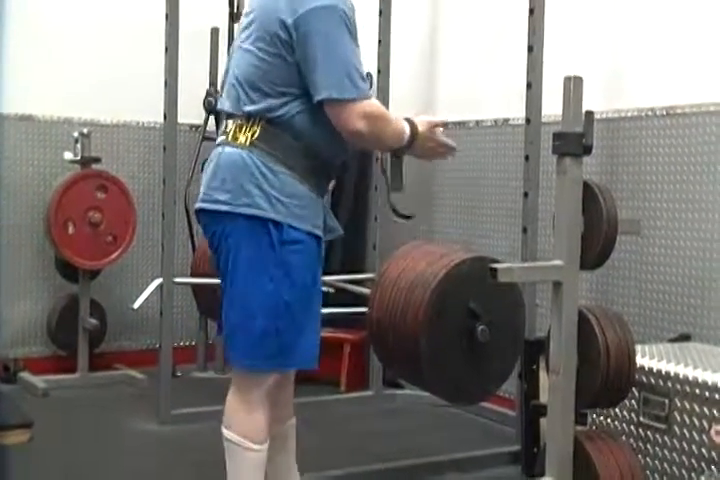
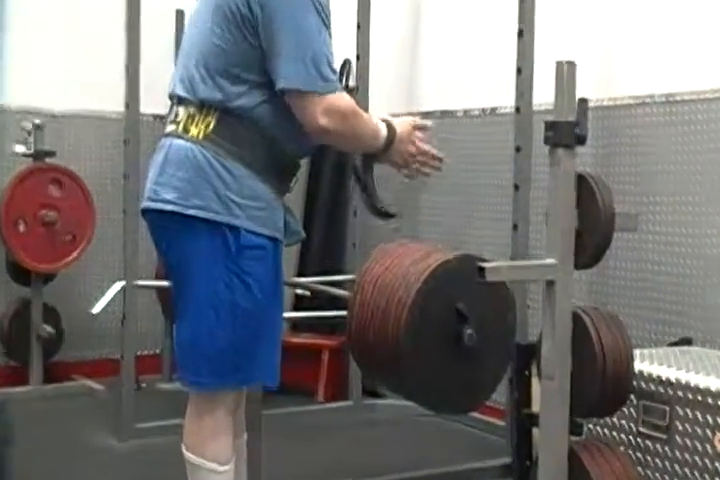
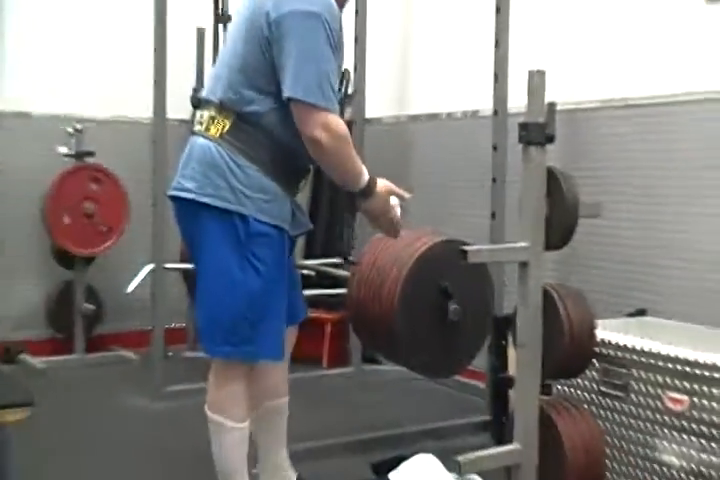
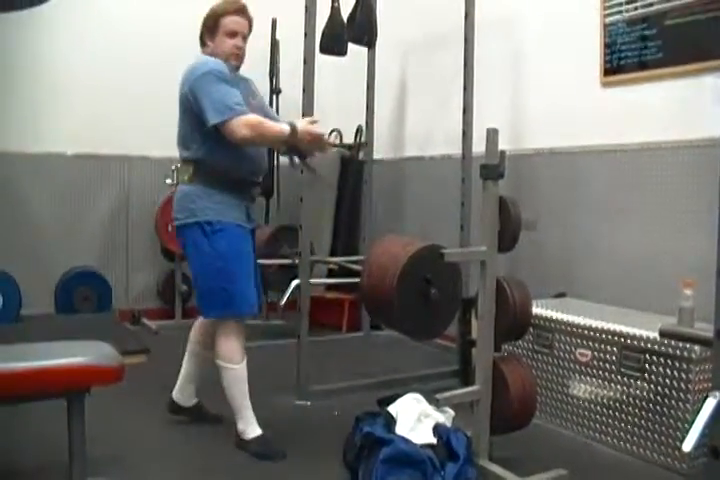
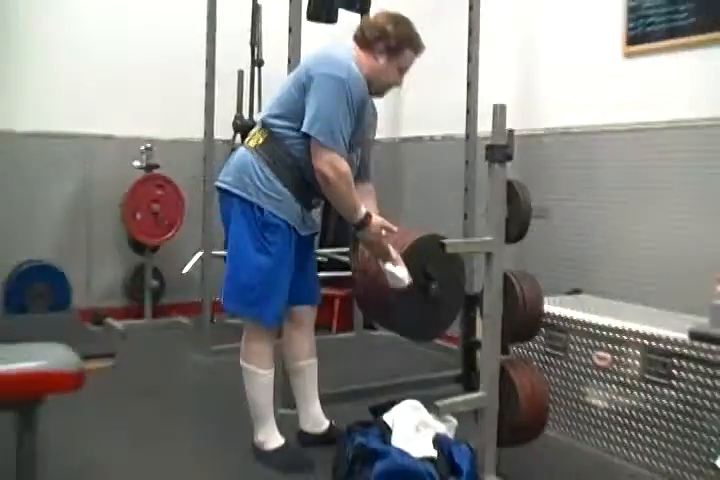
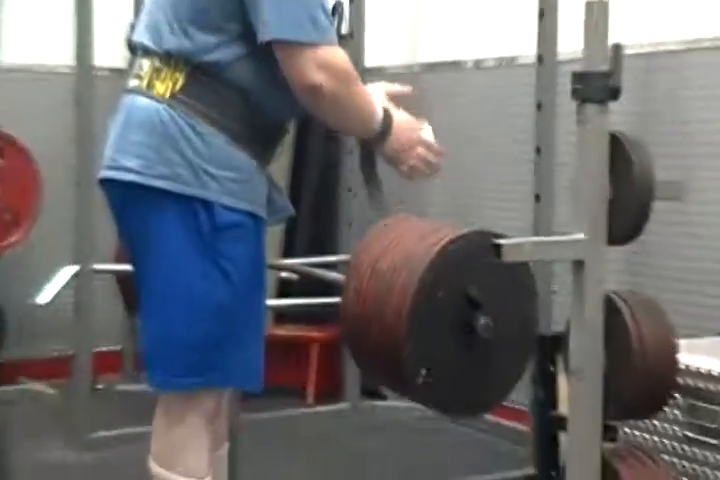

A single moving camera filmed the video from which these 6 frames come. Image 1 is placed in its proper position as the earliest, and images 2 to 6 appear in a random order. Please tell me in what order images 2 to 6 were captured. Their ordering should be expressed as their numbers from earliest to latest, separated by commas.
2, 6, 3, 5, 4
